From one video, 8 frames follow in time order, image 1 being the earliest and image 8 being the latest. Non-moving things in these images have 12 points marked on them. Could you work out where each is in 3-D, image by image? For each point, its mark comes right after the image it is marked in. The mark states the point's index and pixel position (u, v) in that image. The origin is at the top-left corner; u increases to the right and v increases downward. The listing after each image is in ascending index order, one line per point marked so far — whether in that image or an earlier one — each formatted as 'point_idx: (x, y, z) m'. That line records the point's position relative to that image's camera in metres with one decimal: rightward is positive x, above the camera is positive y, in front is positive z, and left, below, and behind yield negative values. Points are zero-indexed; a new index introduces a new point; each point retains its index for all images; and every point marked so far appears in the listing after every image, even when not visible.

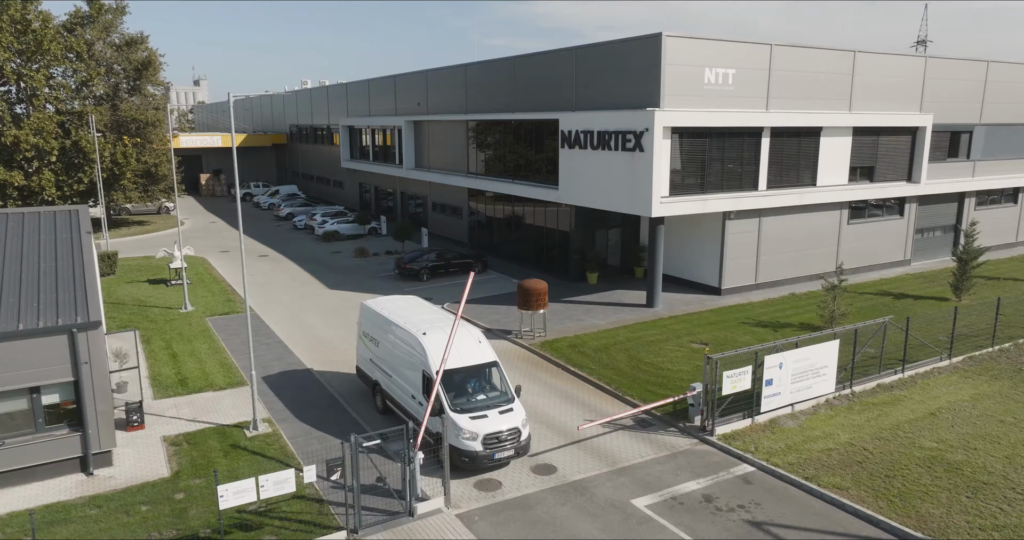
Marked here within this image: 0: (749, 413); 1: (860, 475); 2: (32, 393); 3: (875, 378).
0: (+4.8, -2.9, +14.7) m
1: (+6.0, -3.5, +12.5) m
2: (-8.0, -2.0, +12.2) m
3: (+8.4, -2.5, +16.8) m
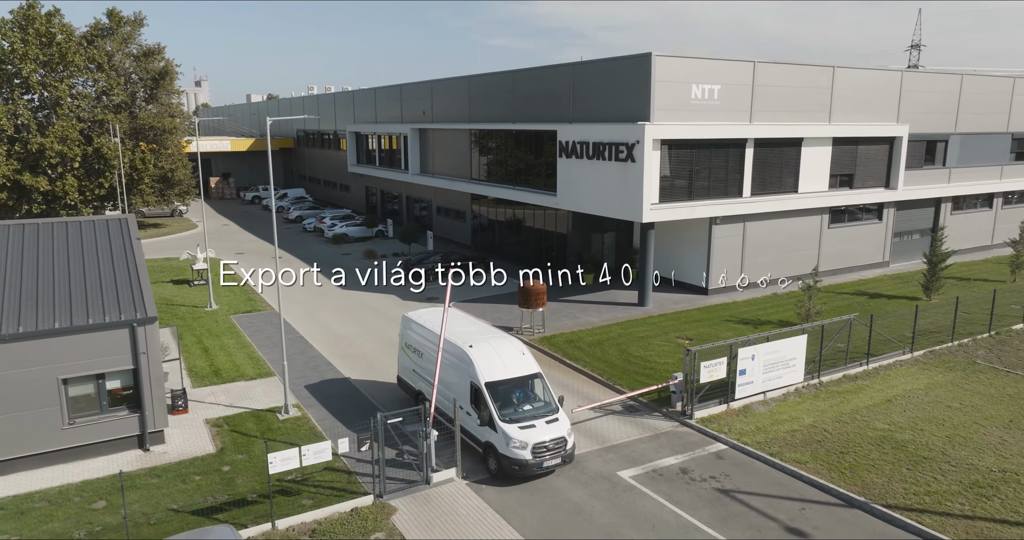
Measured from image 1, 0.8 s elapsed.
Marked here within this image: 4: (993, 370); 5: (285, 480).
0: (+4.8, -2.9, +16.5) m
1: (+6.0, -3.6, +14.4) m
2: (-7.9, -2.1, +14.0) m
3: (+8.5, -2.5, +18.7) m
4: (+12.5, -2.6, +18.8) m
5: (-4.1, -3.7, +13.1) m
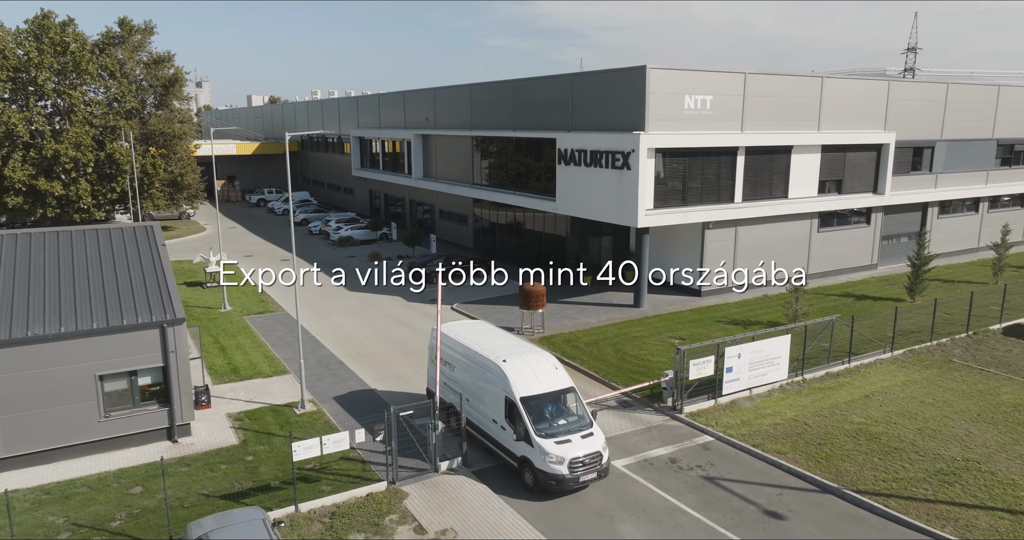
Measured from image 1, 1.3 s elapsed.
0: (+4.9, -3.0, +17.7) m
1: (+6.1, -3.7, +15.5) m
2: (-7.9, -2.2, +15.1) m
3: (+8.5, -2.6, +19.8) m
4: (+12.6, -2.7, +19.9) m
5: (-4.0, -3.8, +14.2) m
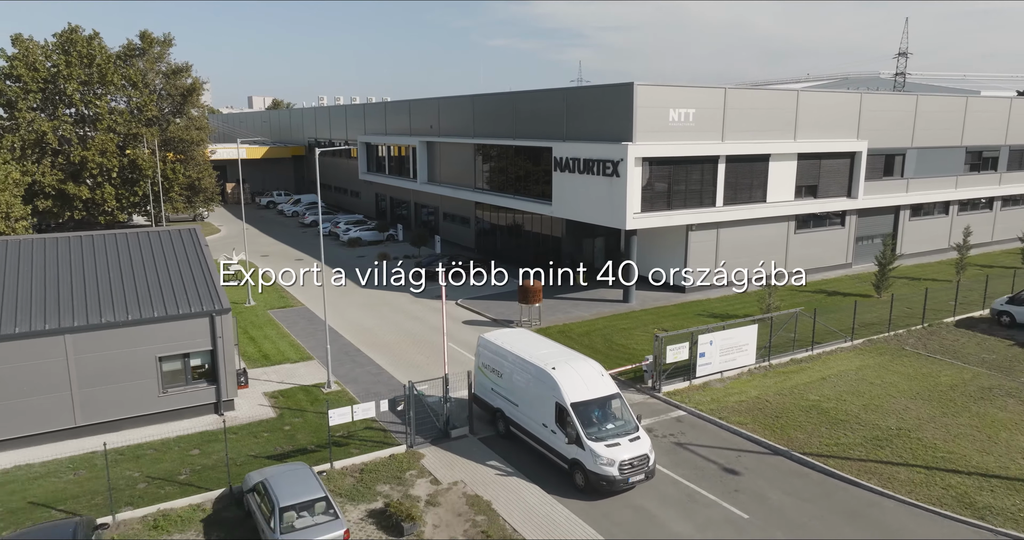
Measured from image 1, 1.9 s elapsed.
0: (+4.8, -2.9, +20.1) m
1: (+6.1, -3.6, +18.0) m
2: (-7.9, -2.1, +17.6) m
3: (+8.5, -2.6, +22.3) m
4: (+12.6, -2.6, +22.4) m
5: (-4.0, -3.8, +16.7) m
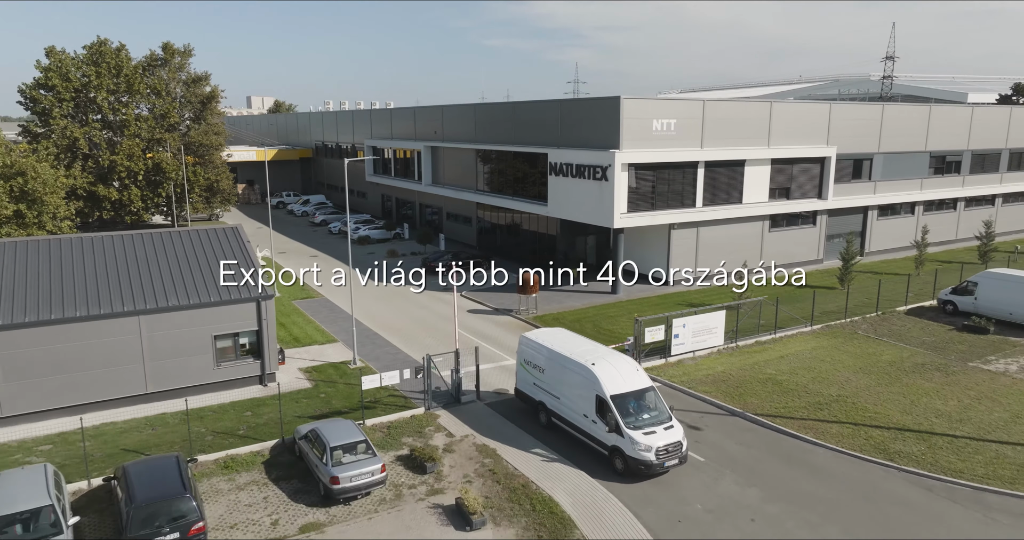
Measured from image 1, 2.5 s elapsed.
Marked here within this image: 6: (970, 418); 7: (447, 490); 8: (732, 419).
0: (+4.8, -2.7, +23.3) m
1: (+6.1, -3.4, +21.2) m
2: (-7.9, -1.9, +20.7) m
3: (+8.5, -2.3, +25.4) m
4: (+12.6, -2.4, +25.6) m
5: (-4.0, -3.5, +19.8) m
6: (+11.7, -3.7, +18.6) m
7: (-1.4, -4.6, +15.4) m
8: (+5.7, -3.9, +18.9) m
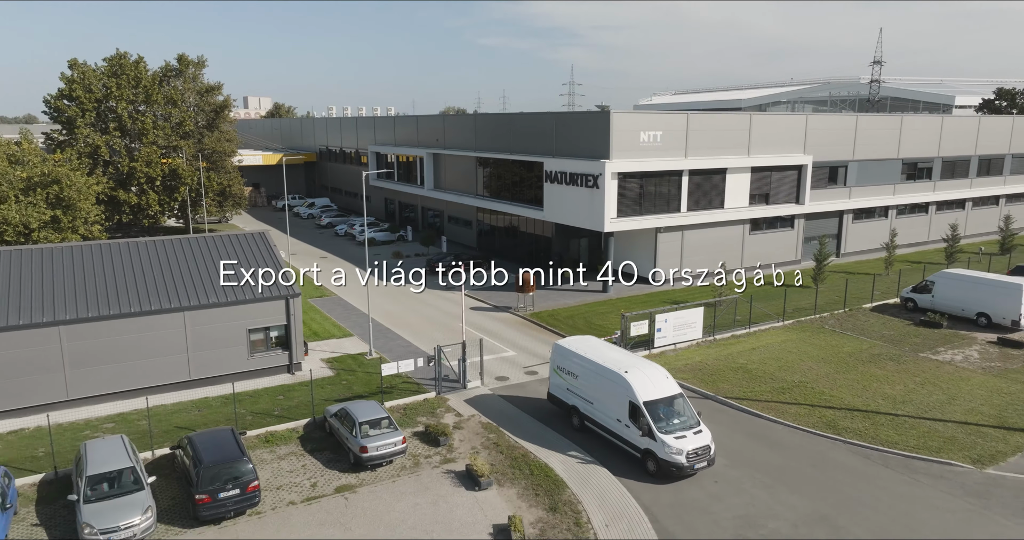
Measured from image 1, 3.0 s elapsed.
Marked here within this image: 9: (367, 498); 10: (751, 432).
0: (+4.8, -2.7, +26.0) m
1: (+6.1, -3.4, +23.8) m
2: (-7.9, -1.9, +23.3) m
3: (+8.5, -2.3, +28.1) m
4: (+12.5, -2.4, +28.3) m
5: (-4.0, -3.6, +22.4) m
6: (+11.7, -3.8, +21.3) m
7: (-1.3, -4.7, +18.0) m
8: (+5.7, -3.9, +21.6) m
9: (-3.3, -5.1, +16.3) m
10: (+6.4, -4.3, +19.6) m
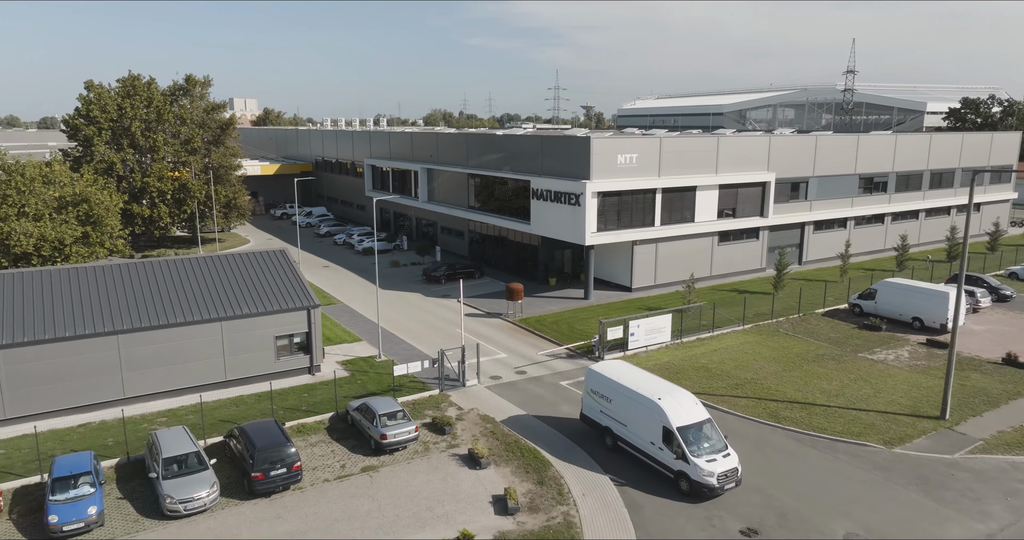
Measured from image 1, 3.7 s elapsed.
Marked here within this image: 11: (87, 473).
0: (+4.5, -3.2, +29.7) m
1: (+5.8, -3.9, +27.6) m
2: (-8.2, -2.5, +26.8) m
3: (+8.1, -2.8, +31.9) m
4: (+12.2, -2.9, +32.2) m
5: (-4.3, -4.1, +25.9) m
6: (+11.4, -4.2, +25.1) m
7: (-1.5, -5.2, +21.6) m
8: (+5.5, -4.4, +25.3) m
9: (-3.4, -5.6, +19.8) m
10: (+6.2, -4.8, +23.3) m
11: (-10.2, -4.8, +17.4) m
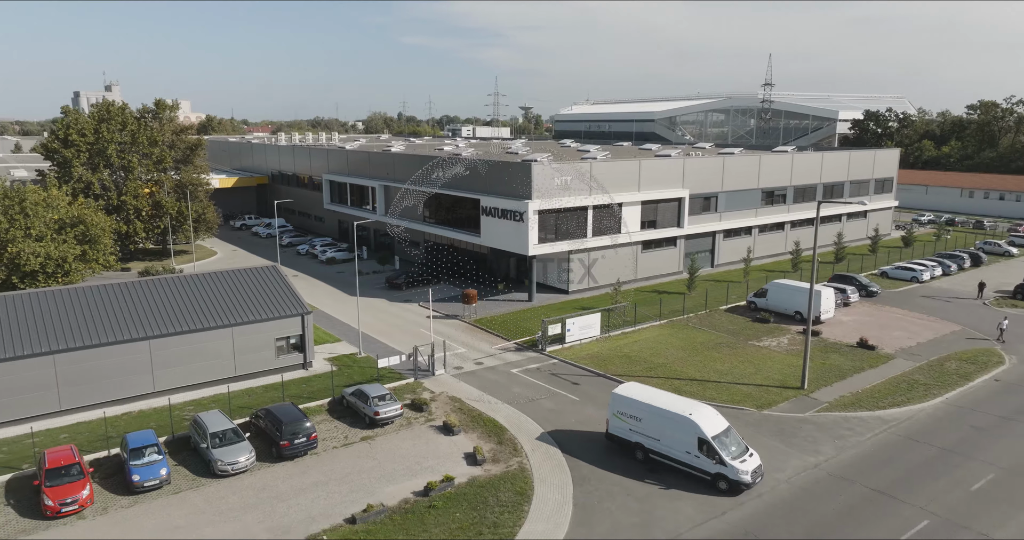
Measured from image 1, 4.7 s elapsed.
0: (+2.4, -3.6, +36.1) m
1: (+3.9, -4.2, +34.1) m
2: (-10.0, -3.0, +32.2) m
3: (+5.8, -3.1, +38.7) m
4: (+9.8, -3.1, +39.3) m
5: (-6.0, -4.6, +31.7) m
6: (+9.7, -4.5, +32.2) m
7: (-2.9, -5.6, +27.6) m
8: (+3.8, -4.8, +31.9) m
9: (-4.6, -6.1, +25.7) m
10: (+4.7, -5.2, +29.9) m
11: (-11.2, -5.5, +22.7) m
